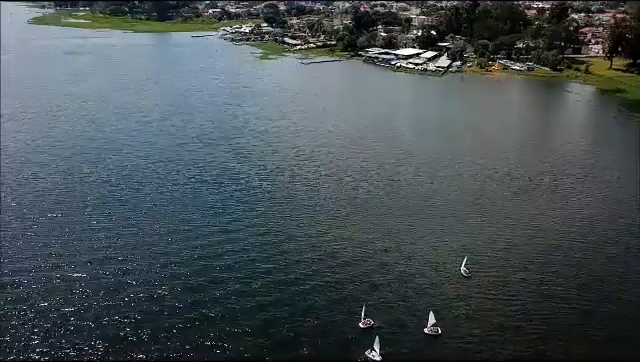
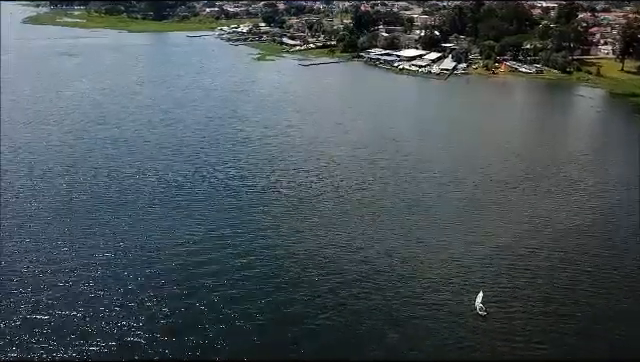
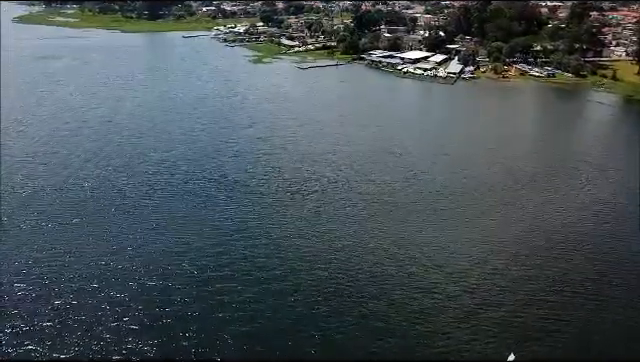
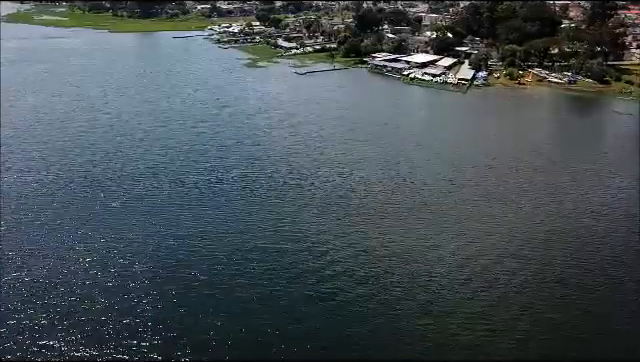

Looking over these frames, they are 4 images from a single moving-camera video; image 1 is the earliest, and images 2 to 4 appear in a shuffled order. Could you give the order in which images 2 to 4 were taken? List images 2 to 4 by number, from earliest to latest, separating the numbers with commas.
2, 3, 4
